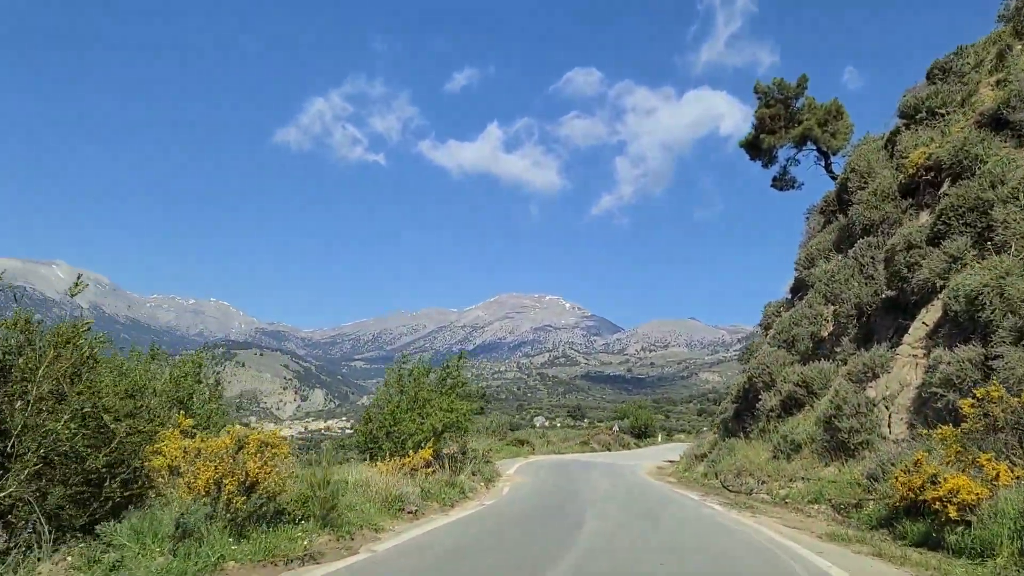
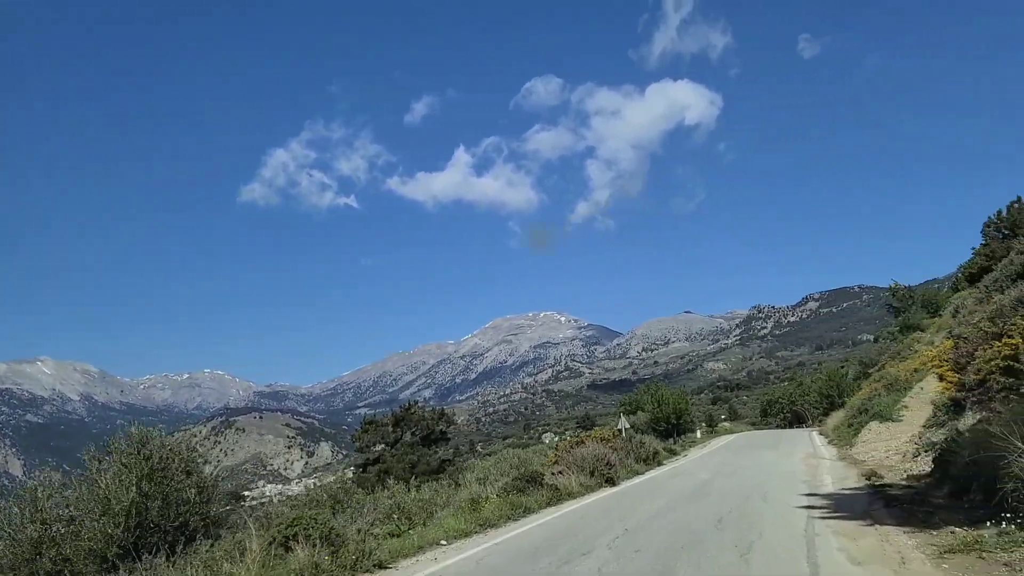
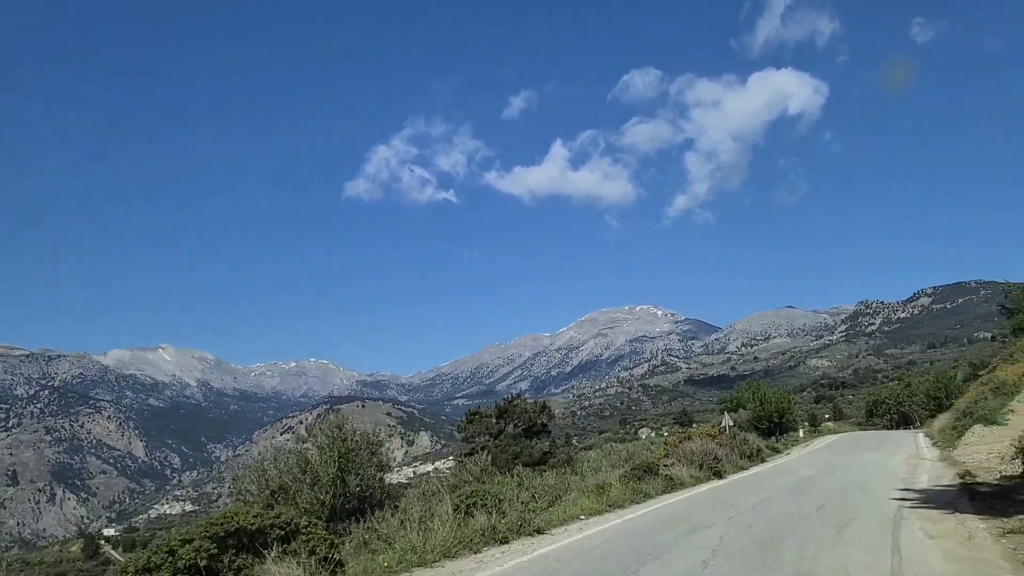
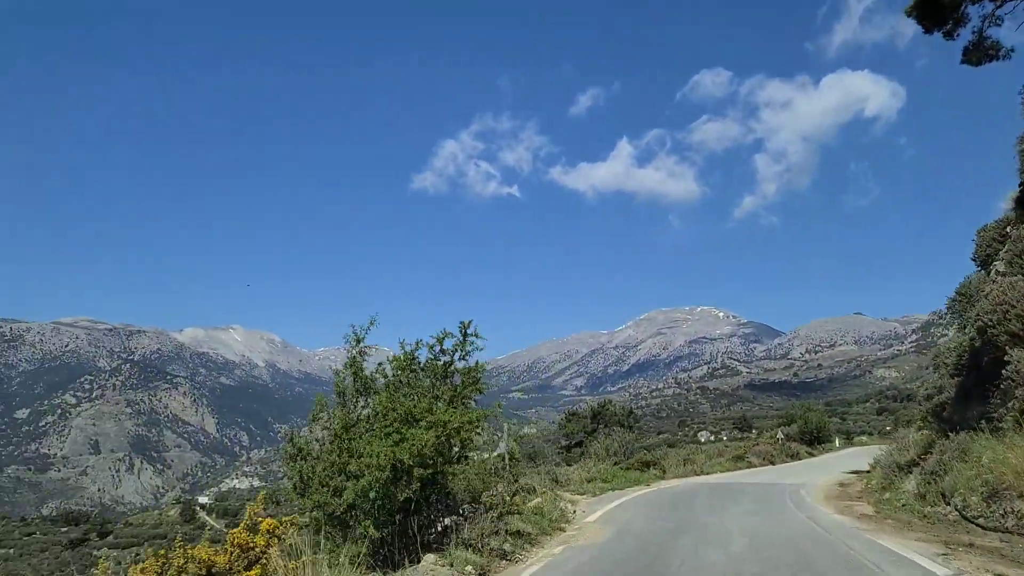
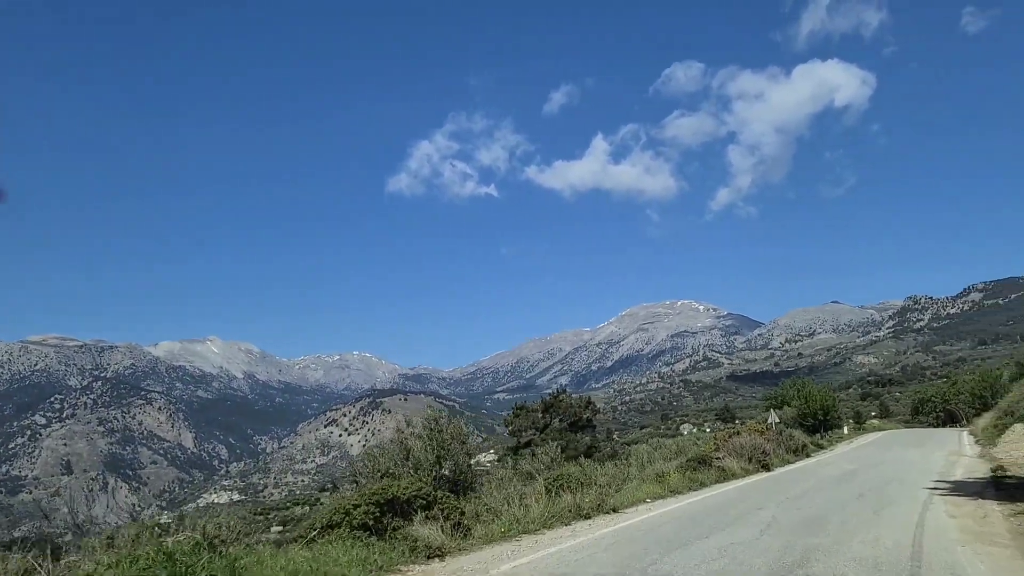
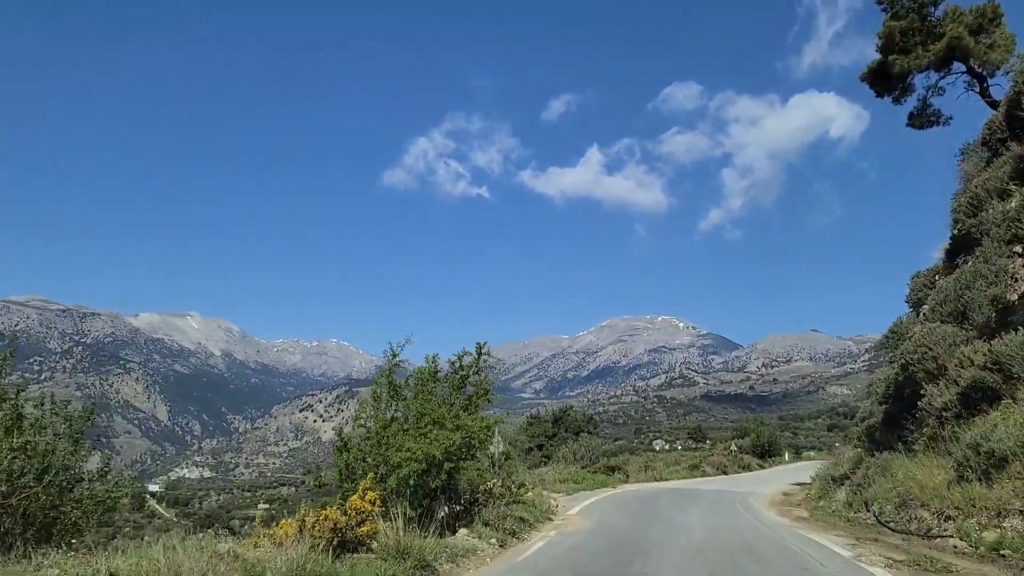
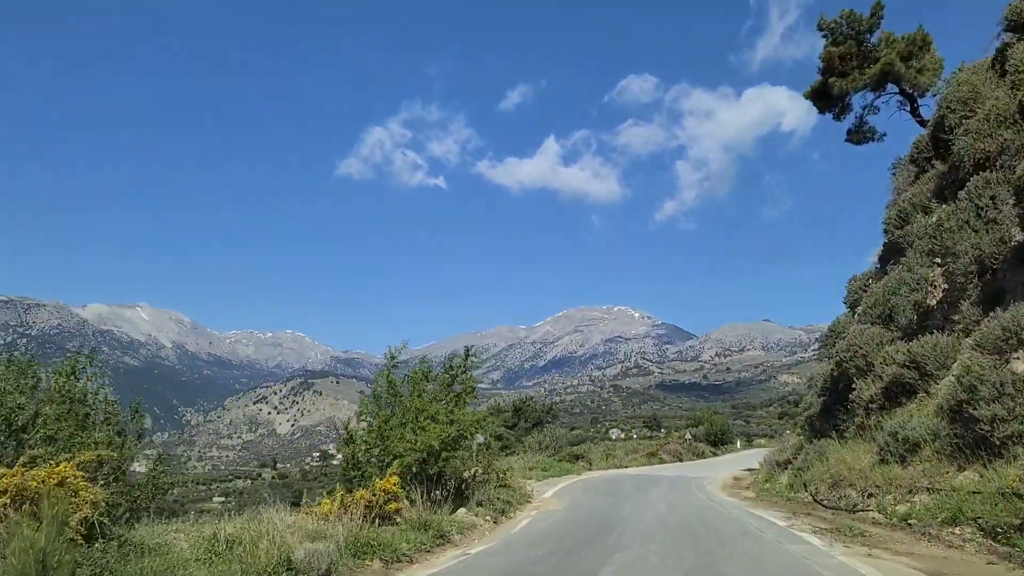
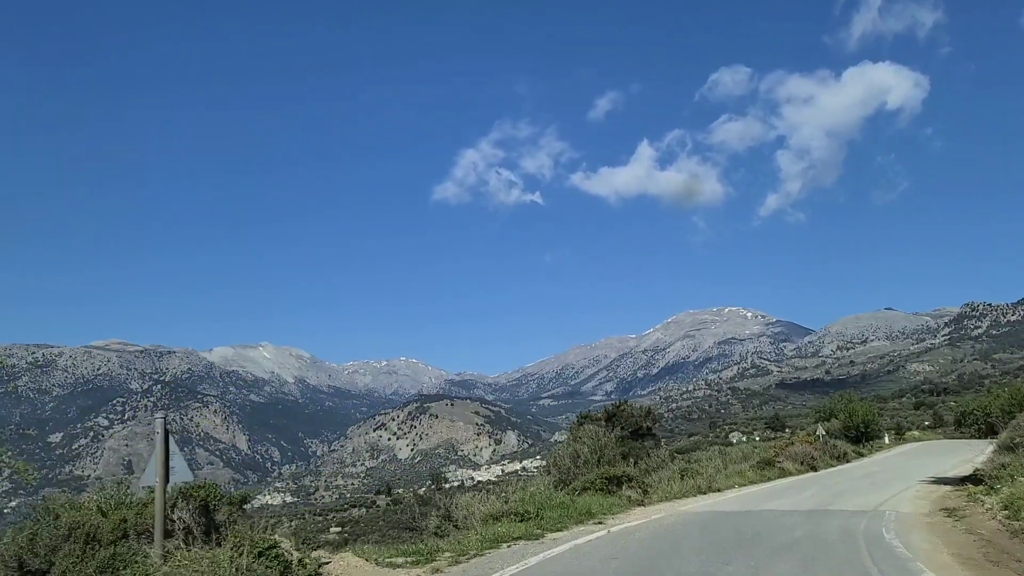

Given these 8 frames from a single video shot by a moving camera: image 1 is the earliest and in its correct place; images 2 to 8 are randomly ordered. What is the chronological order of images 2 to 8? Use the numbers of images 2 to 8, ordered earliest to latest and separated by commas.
7, 6, 4, 8, 5, 3, 2
